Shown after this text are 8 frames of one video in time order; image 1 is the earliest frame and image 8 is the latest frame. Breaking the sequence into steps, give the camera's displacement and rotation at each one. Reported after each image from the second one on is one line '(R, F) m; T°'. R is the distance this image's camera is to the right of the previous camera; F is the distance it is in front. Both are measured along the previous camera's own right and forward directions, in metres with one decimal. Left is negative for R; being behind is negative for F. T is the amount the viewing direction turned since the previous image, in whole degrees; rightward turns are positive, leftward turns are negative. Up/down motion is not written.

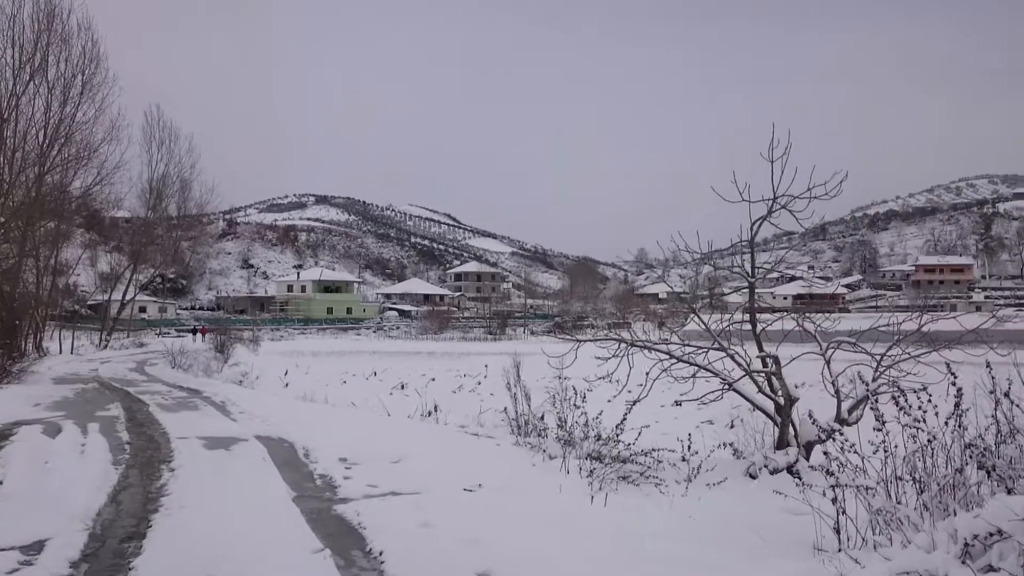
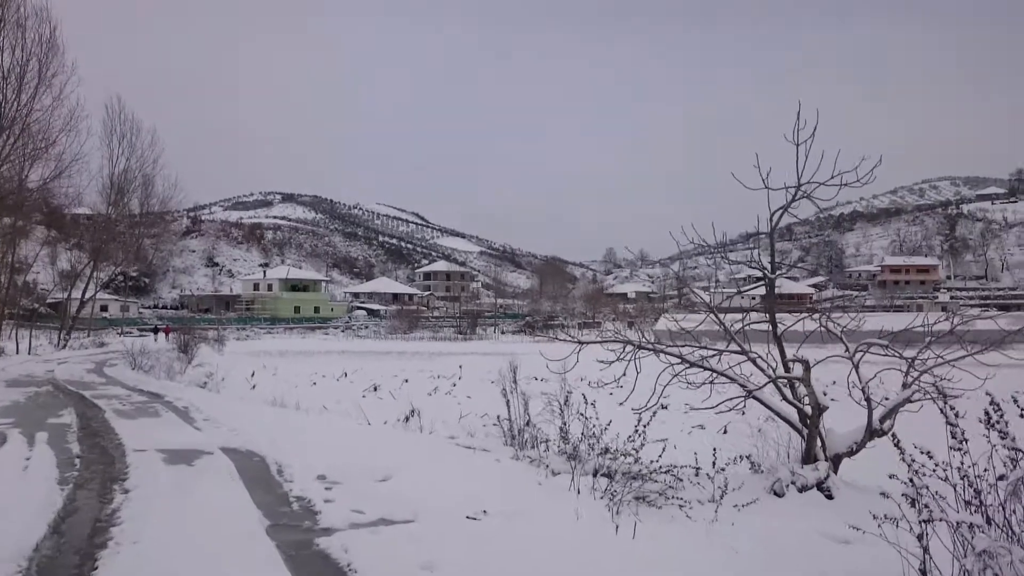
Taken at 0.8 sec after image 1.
(-0.3, +0.7) m; +3°
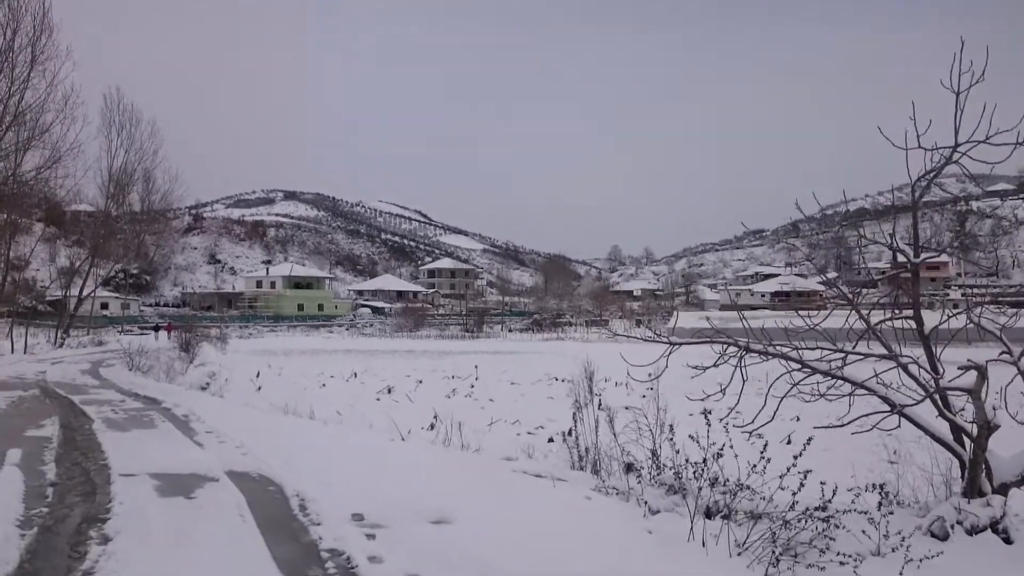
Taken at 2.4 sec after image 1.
(-0.7, +1.4) m; 0°
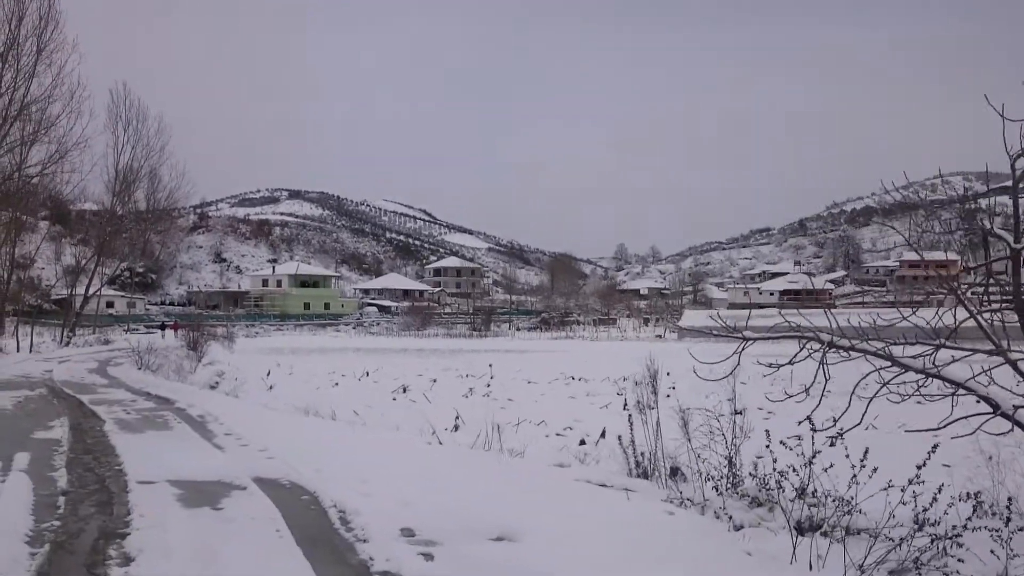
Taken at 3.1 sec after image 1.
(-0.4, +0.6) m; 0°
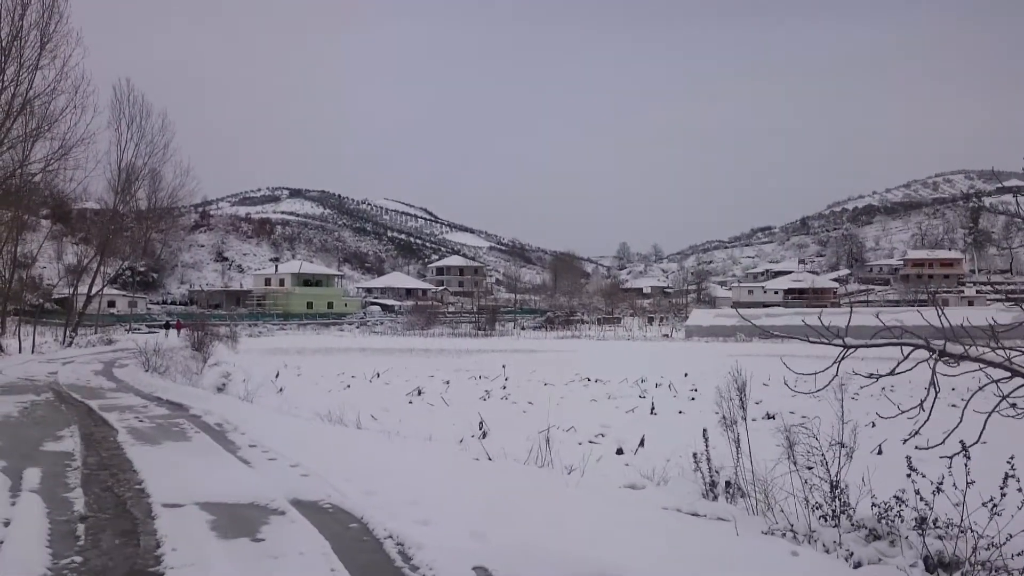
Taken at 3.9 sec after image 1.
(-0.5, +0.6) m; 0°
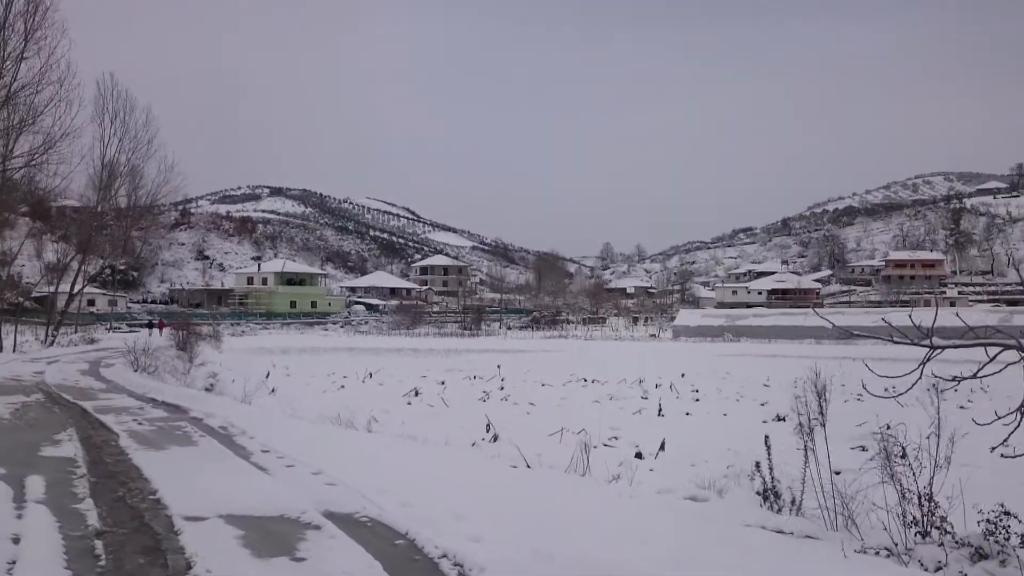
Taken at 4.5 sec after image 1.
(-0.5, +0.3) m; +2°
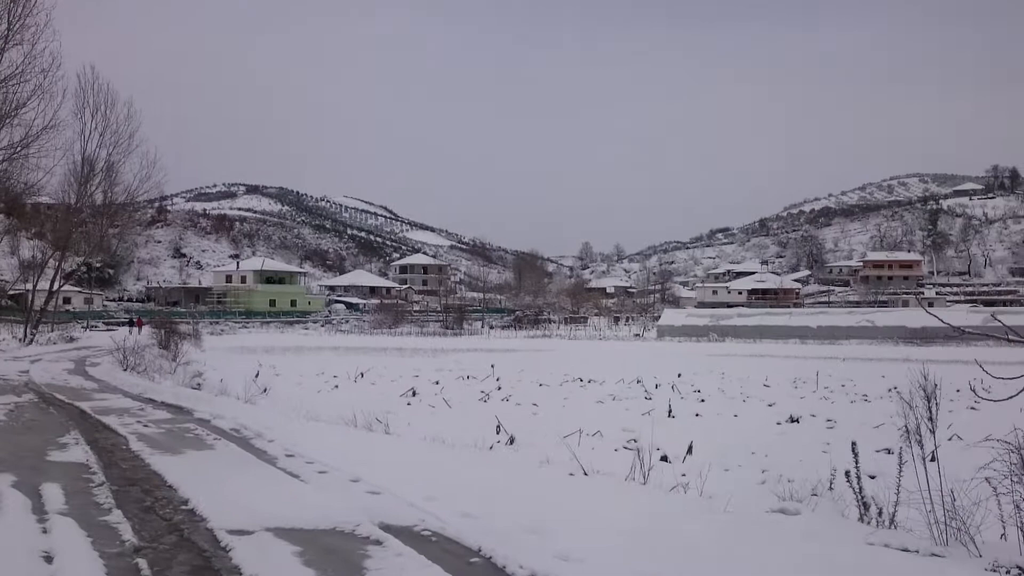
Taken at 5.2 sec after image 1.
(-0.7, +0.3) m; +2°
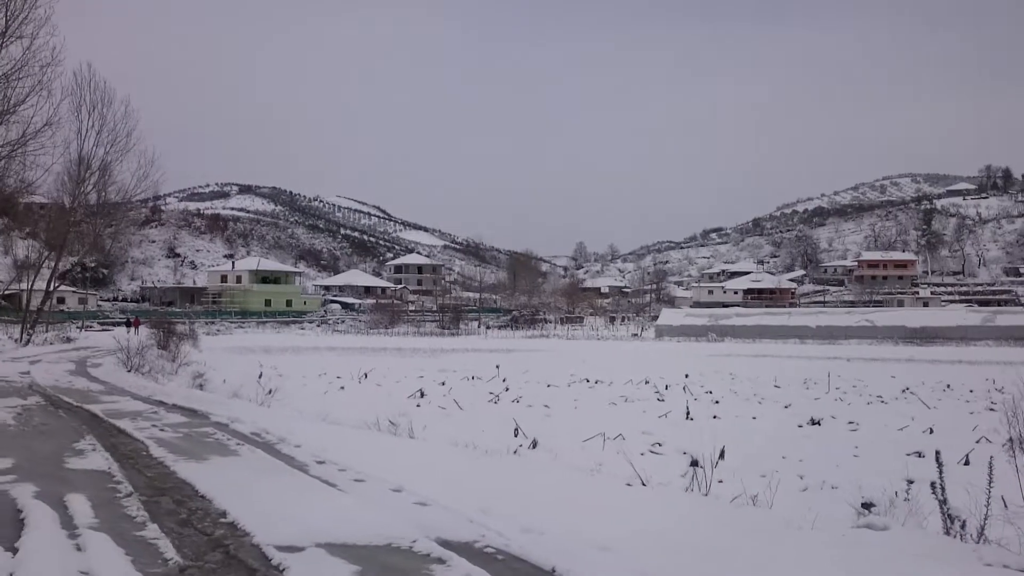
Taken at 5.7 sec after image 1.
(-0.5, +0.3) m; +1°
